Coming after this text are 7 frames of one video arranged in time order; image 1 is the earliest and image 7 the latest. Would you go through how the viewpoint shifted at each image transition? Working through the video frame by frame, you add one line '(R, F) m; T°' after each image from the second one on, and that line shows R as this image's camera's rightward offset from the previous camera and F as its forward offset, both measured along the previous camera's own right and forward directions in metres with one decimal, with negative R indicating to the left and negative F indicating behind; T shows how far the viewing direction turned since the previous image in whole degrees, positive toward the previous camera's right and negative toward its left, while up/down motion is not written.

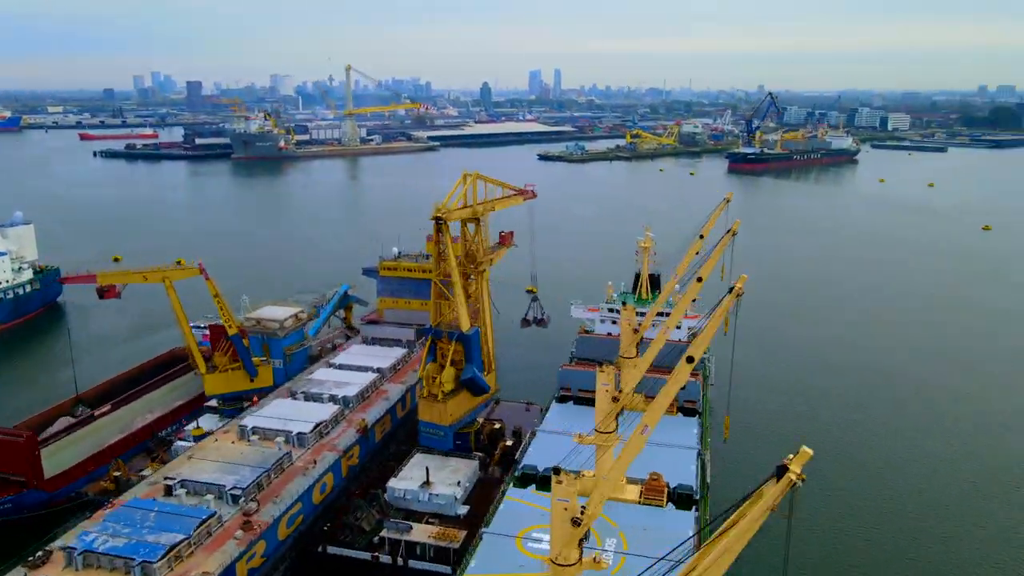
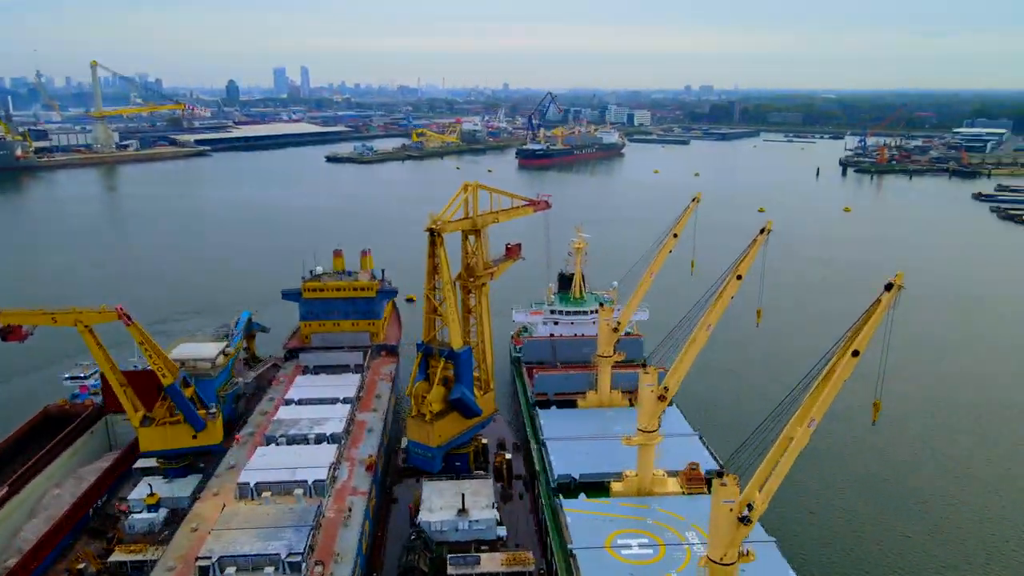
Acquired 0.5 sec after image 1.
(-1.6, +0.3) m; +18°
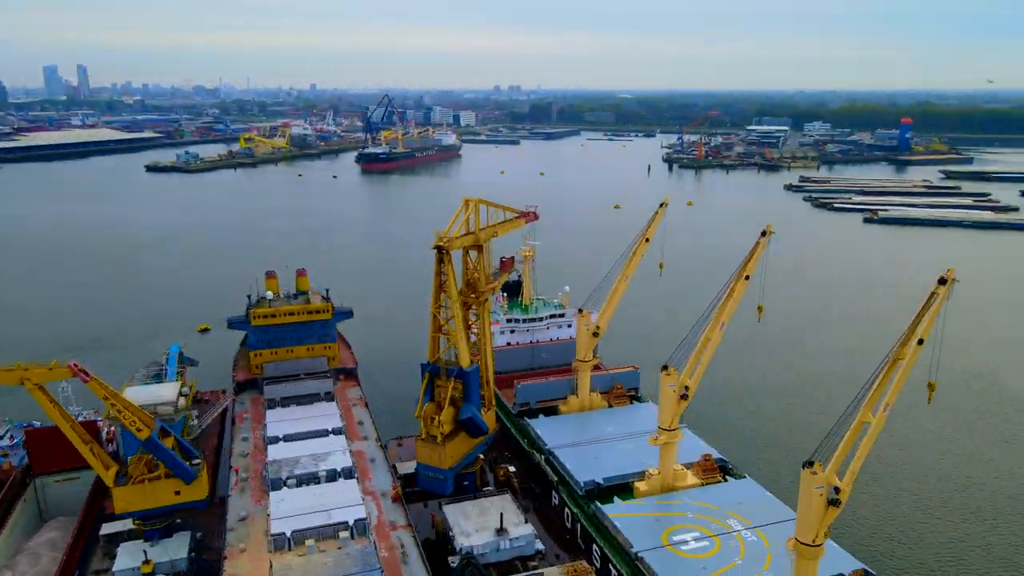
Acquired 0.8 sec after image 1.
(-1.2, +0.1) m; +14°
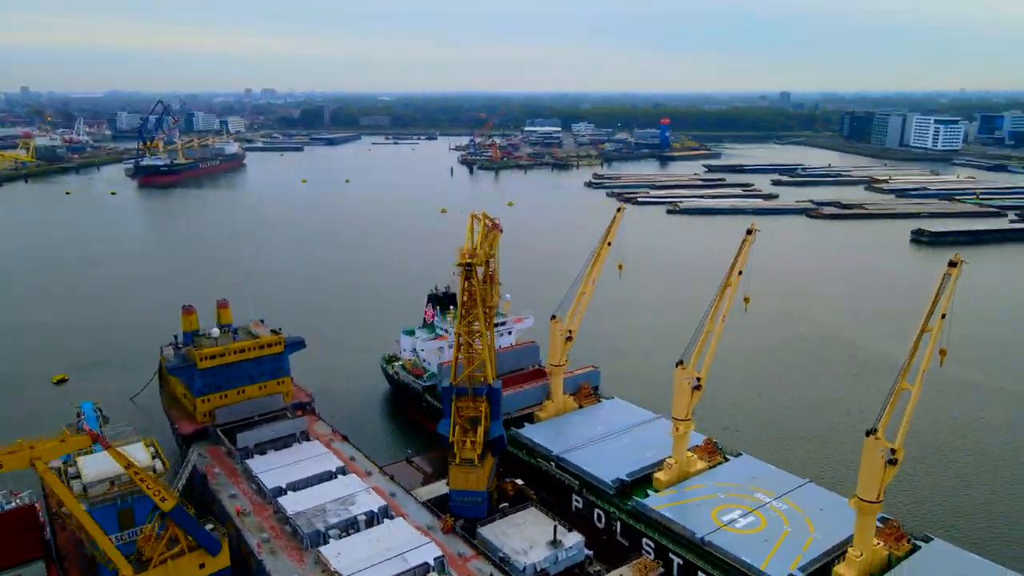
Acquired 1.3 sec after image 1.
(-1.5, +0.3) m; +18°
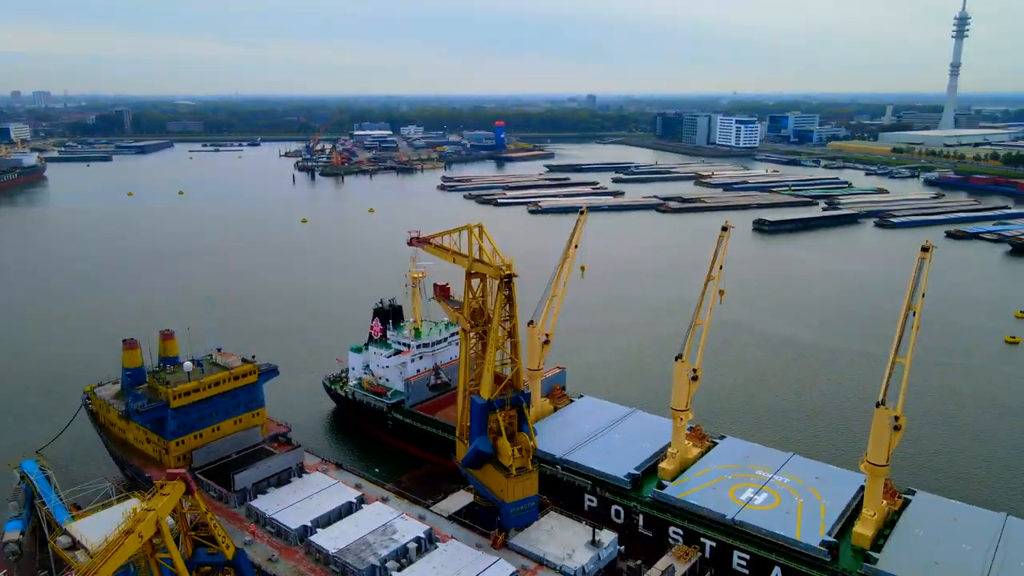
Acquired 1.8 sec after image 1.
(-1.2, +0.2) m; +14°
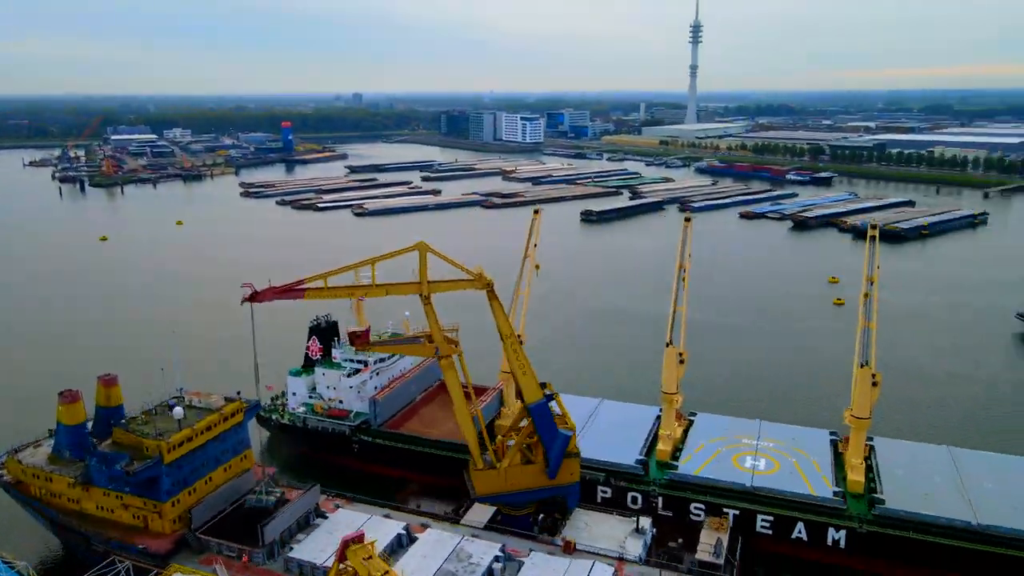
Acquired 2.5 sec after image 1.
(-1.5, +0.3) m; +17°
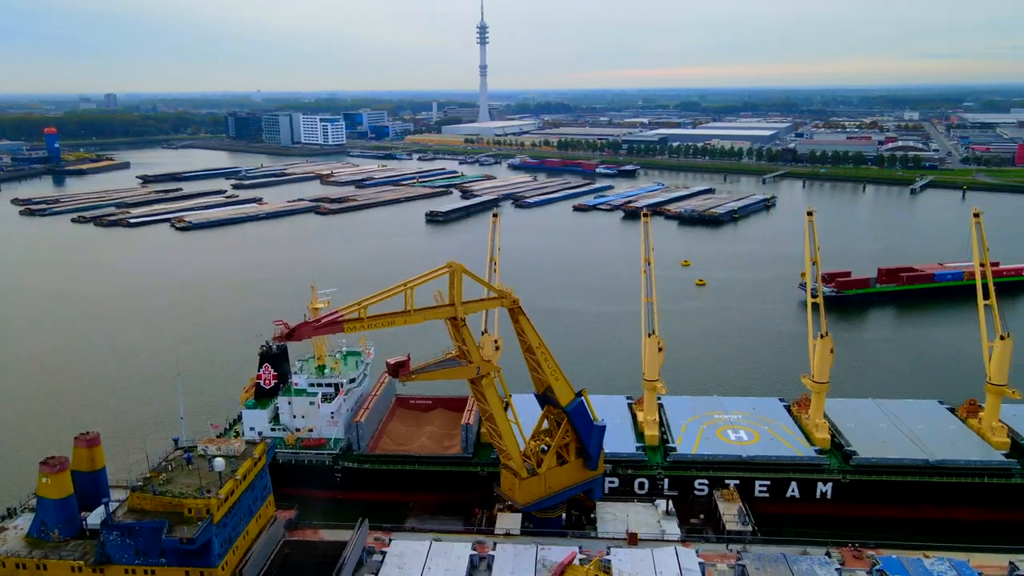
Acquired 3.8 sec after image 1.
(-1.4, +0.2) m; +16°
